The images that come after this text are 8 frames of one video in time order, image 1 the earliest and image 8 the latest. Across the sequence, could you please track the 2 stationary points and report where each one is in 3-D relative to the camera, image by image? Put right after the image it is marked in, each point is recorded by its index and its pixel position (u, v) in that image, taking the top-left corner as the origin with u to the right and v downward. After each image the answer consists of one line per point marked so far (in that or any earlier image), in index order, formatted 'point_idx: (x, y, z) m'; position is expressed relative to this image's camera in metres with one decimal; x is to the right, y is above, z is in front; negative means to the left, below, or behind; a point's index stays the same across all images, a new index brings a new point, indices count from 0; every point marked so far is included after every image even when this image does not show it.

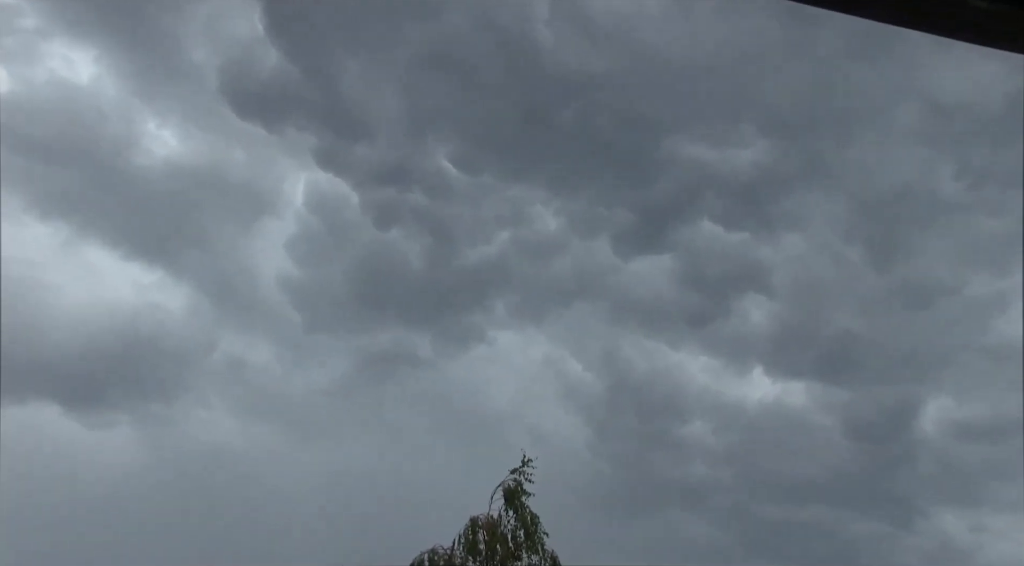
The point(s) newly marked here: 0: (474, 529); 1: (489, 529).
0: (-1.0, -5.7, +20.8) m
1: (-0.6, -5.7, +20.7) m
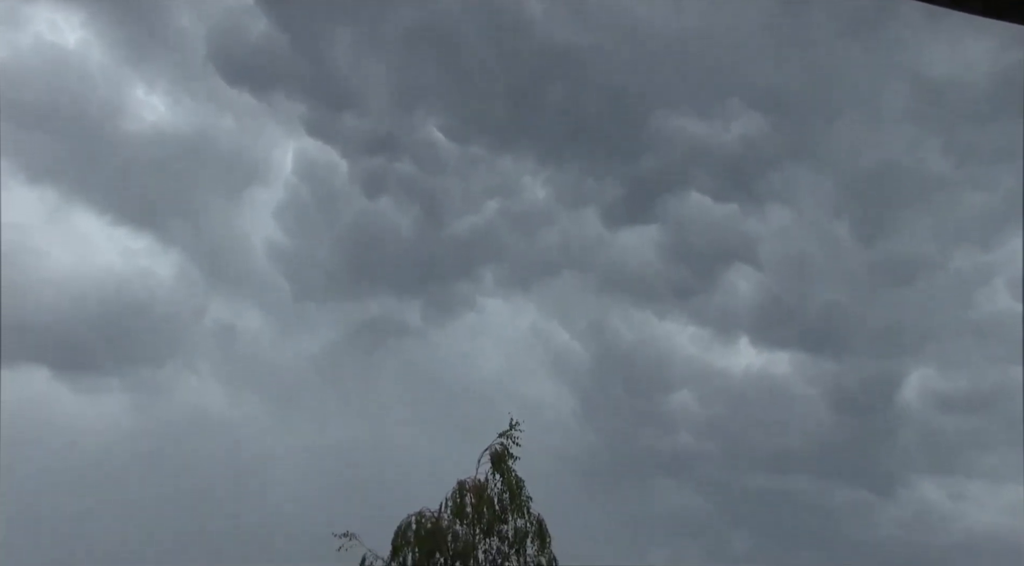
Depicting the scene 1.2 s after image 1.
0: (-1.2, -5.1, +21.8) m
1: (-0.9, -5.1, +21.7) m
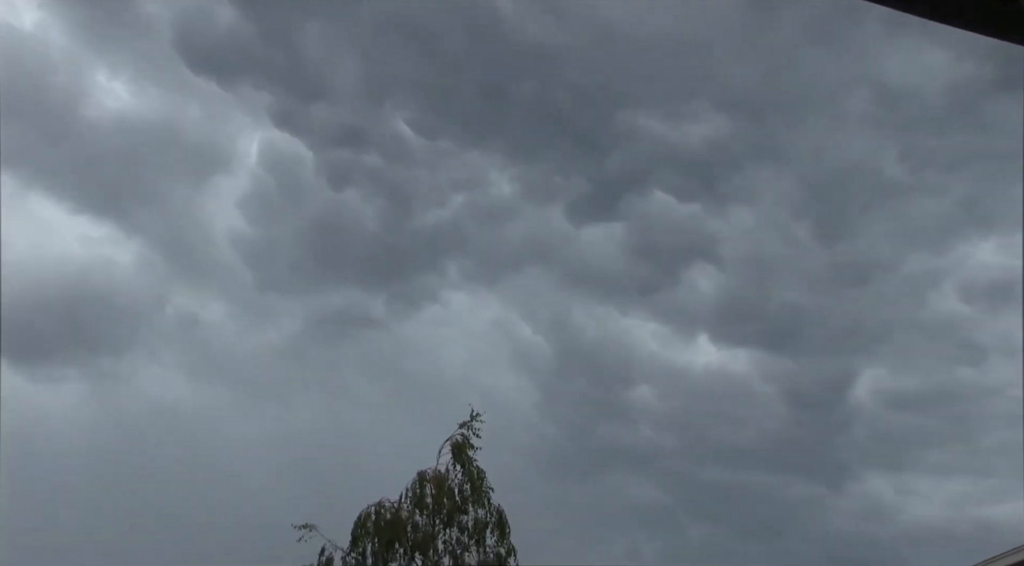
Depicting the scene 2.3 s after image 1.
0: (-2.2, -4.9, +22.0) m
1: (-1.9, -4.9, +21.9) m
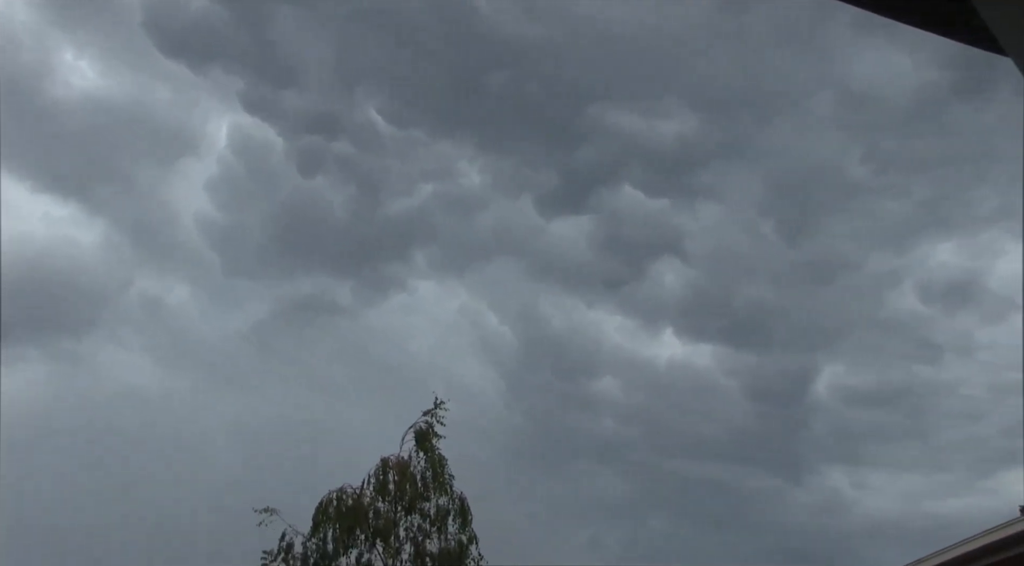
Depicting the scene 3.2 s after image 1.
0: (-3.2, -4.6, +22.1) m
1: (-2.8, -4.6, +22.0) m
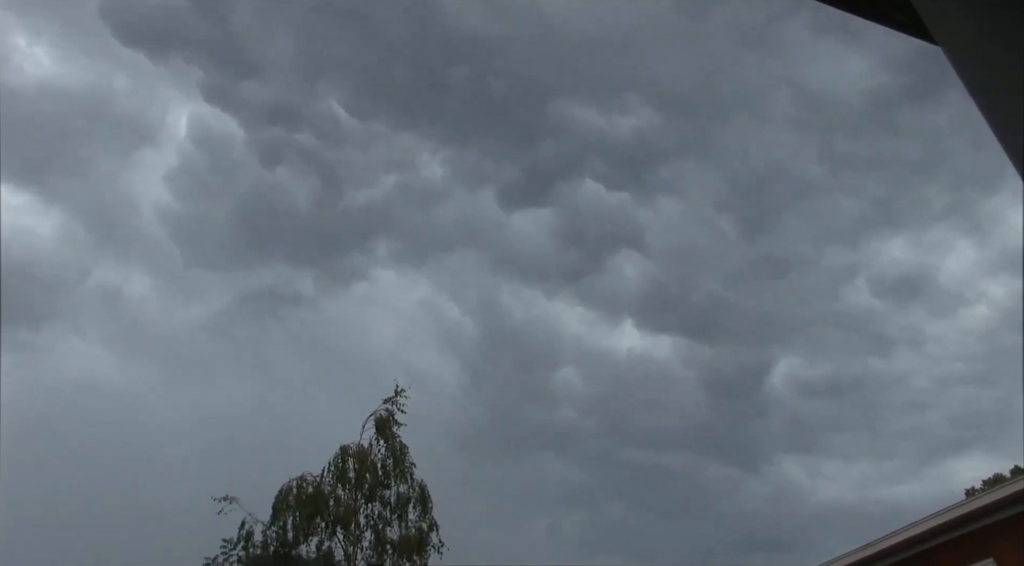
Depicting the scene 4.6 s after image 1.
0: (-4.2, -4.3, +22.2) m
1: (-3.8, -4.4, +22.2) m
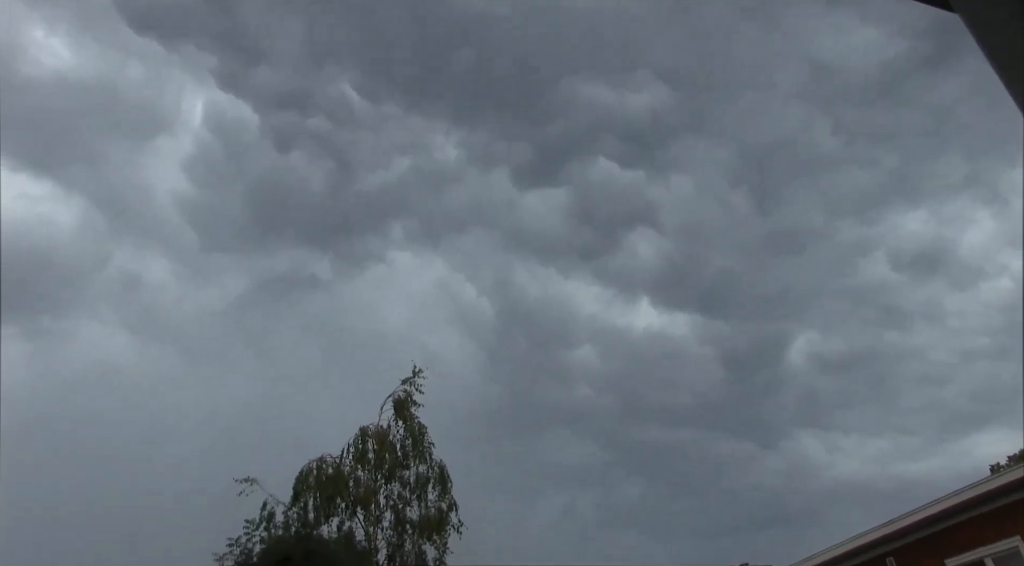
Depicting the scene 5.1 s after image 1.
0: (-3.7, -3.9, +22.4) m
1: (-3.4, -3.9, +22.3) m
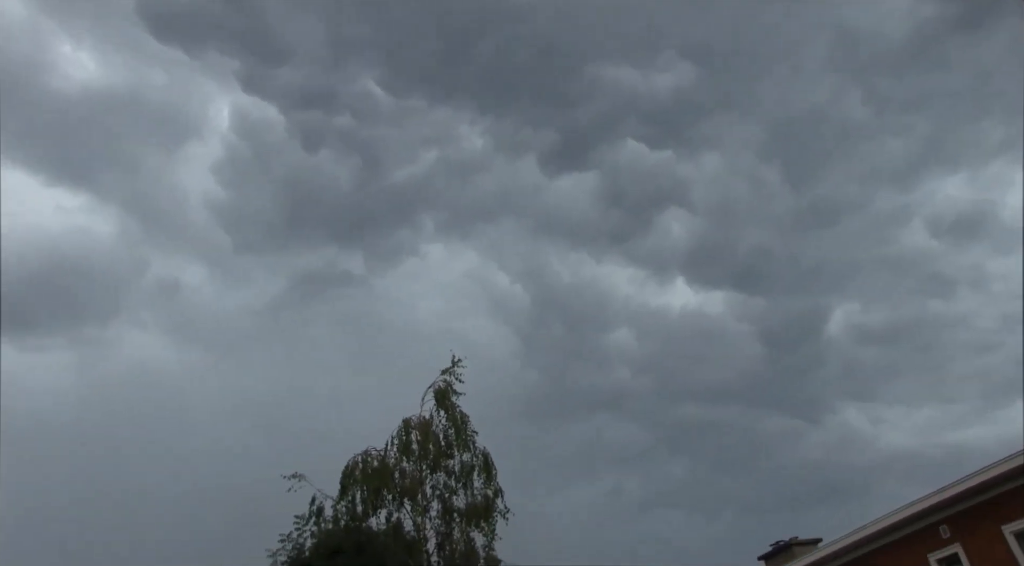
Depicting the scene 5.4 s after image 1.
0: (-2.6, -3.7, +22.6) m
1: (-2.3, -3.7, +22.5) m
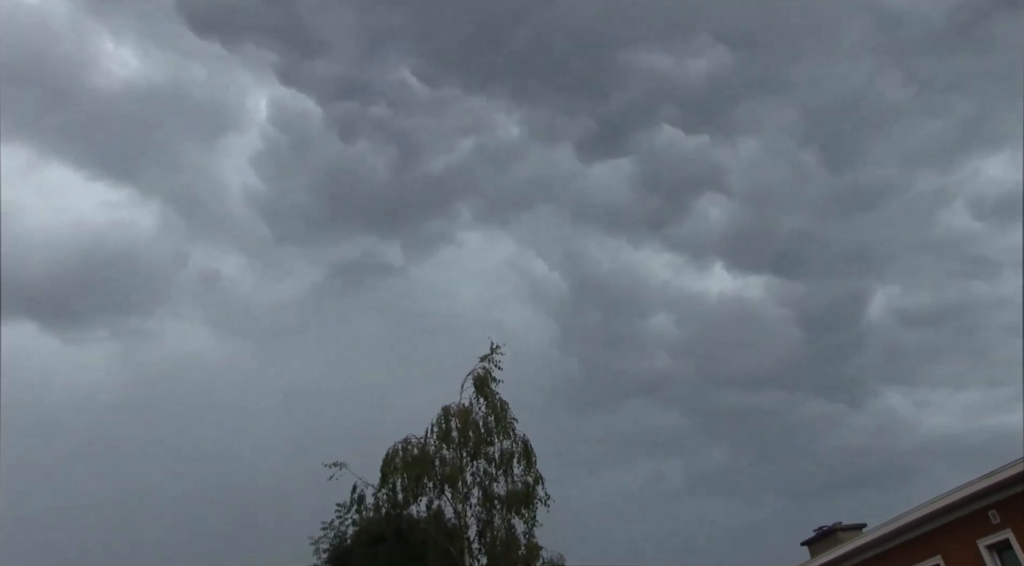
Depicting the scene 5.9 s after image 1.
0: (-1.7, -3.4, +22.6) m
1: (-1.3, -3.4, +22.5) m
